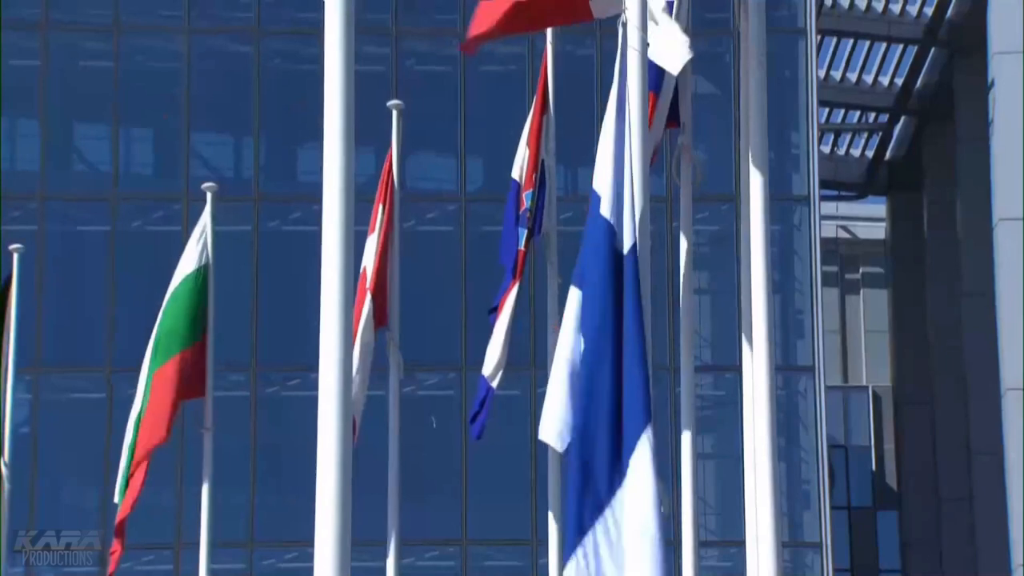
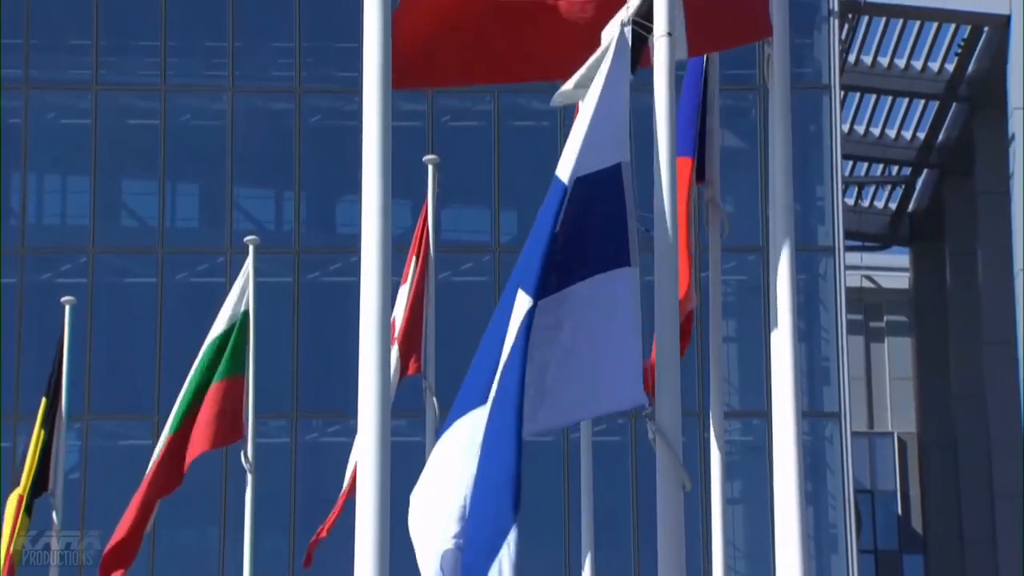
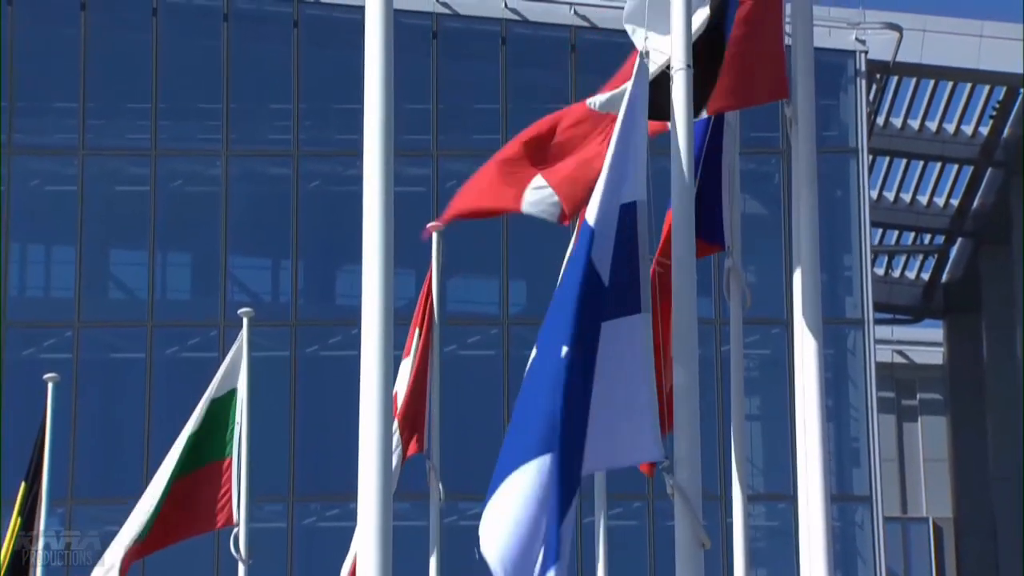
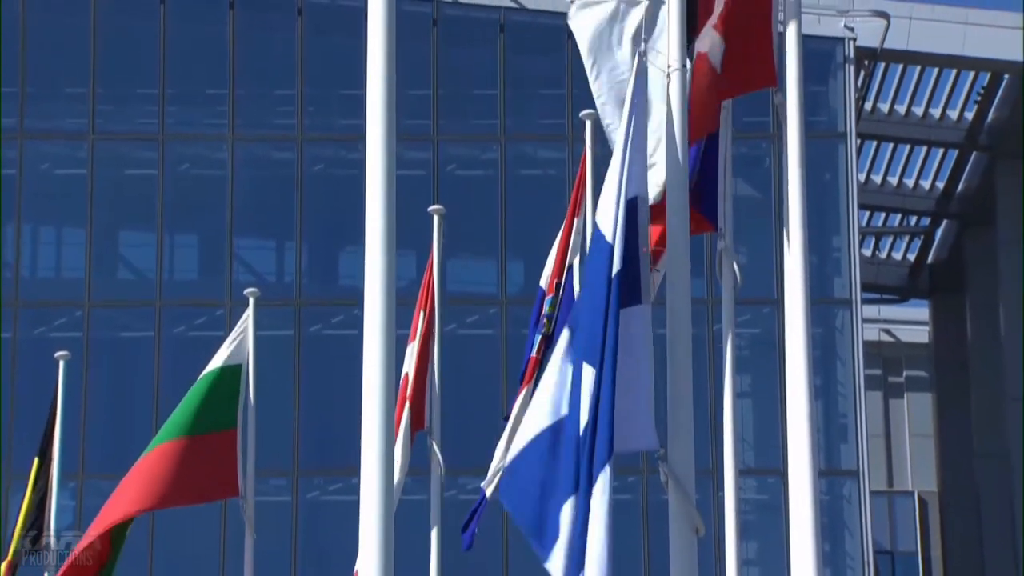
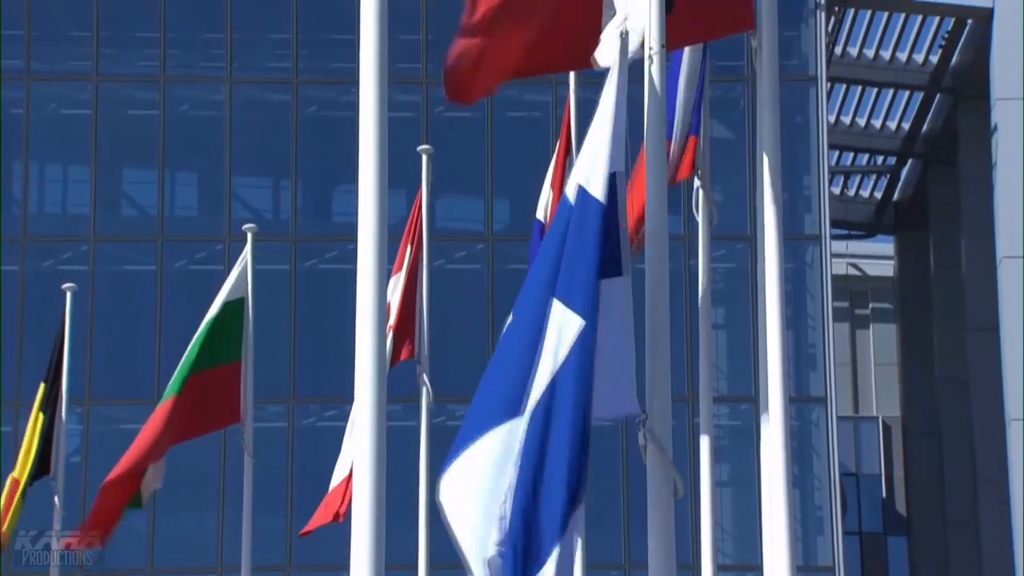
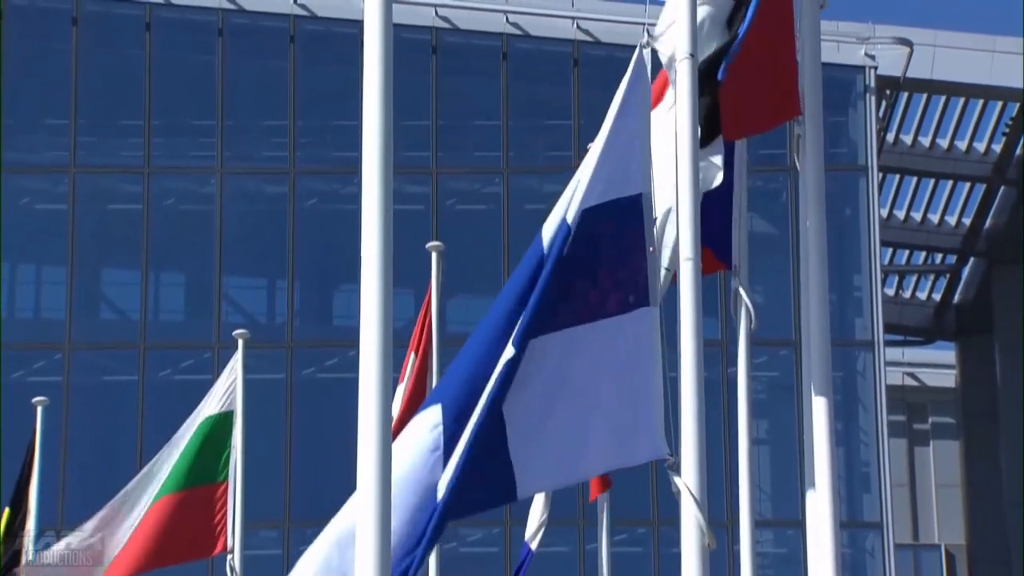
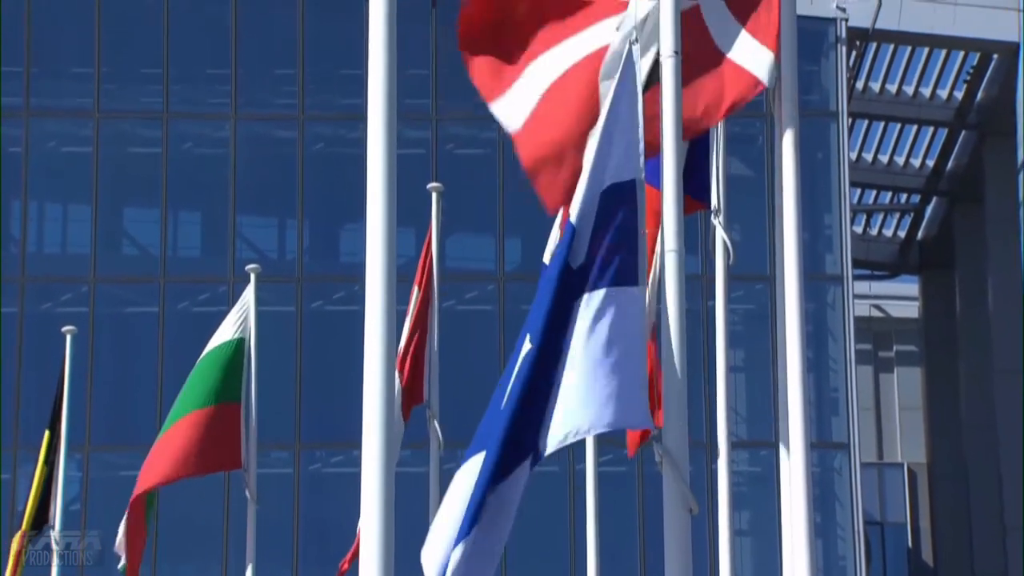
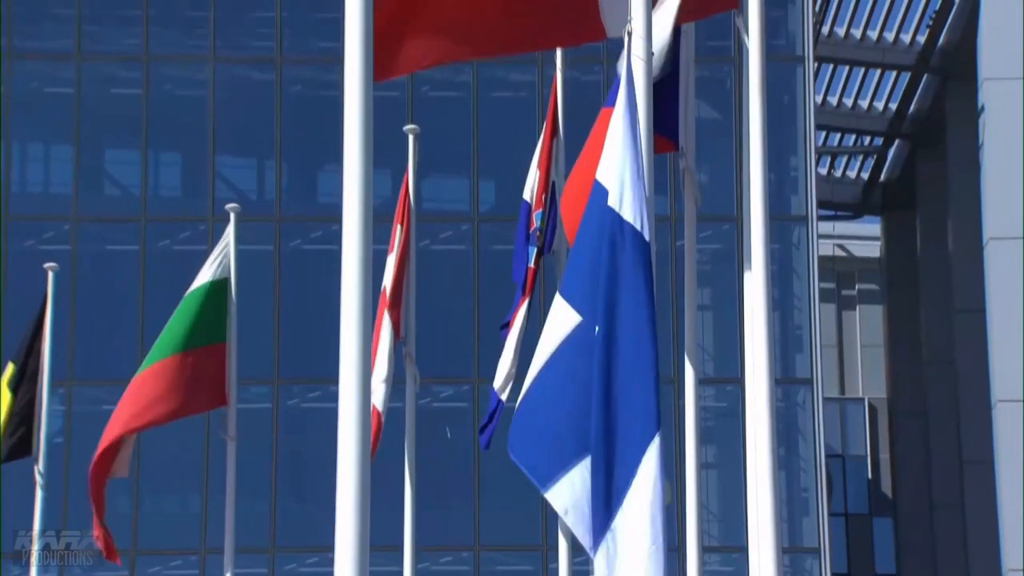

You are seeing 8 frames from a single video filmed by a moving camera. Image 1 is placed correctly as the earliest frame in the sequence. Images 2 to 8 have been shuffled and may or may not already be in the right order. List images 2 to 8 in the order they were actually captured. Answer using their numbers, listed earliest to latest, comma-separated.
8, 5, 2, 7, 4, 3, 6
